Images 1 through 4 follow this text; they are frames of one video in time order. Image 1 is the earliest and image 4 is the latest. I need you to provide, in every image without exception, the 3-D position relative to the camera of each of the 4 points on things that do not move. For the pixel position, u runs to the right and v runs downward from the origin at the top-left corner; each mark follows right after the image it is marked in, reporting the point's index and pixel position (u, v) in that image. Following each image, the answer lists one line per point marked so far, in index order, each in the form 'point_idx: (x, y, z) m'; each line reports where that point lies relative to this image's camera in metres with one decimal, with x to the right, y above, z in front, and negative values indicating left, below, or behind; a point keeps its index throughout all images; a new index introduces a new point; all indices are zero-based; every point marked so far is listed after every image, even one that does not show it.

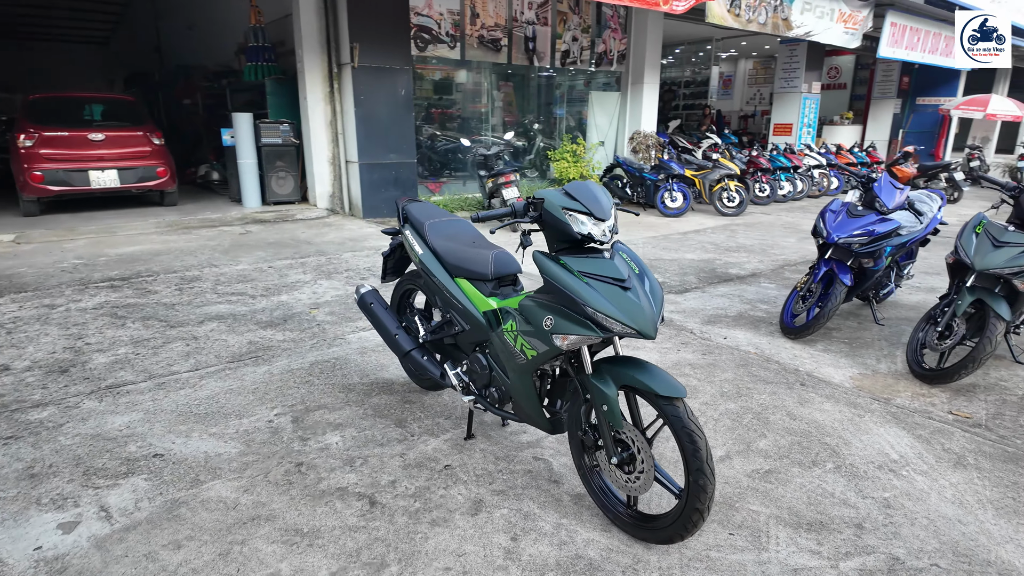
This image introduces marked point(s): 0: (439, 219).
0: (-0.3, +0.3, +2.7) m
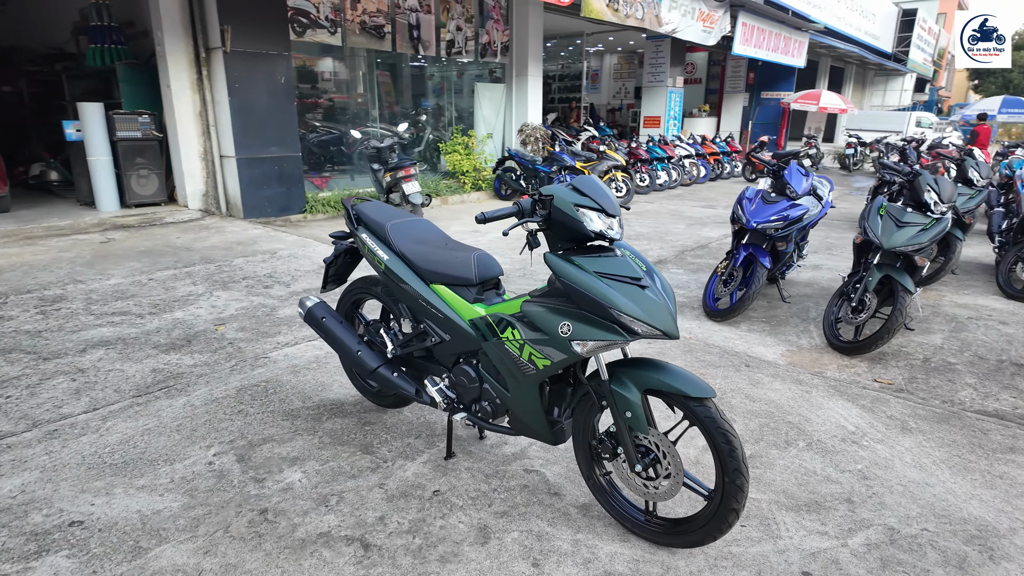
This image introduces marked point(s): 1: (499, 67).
0: (-0.5, +0.3, +2.5) m
1: (-0.3, +4.2, +11.5) m
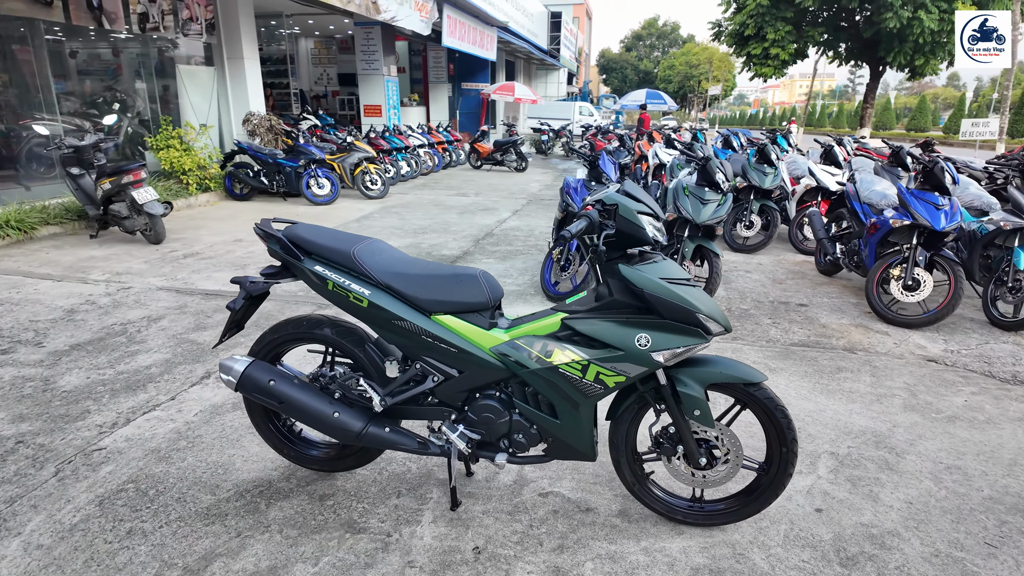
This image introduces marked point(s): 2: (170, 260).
0: (-0.5, +0.1, +2.0) m
1: (-5.0, +4.0, +10.0) m
2: (-3.3, +0.3, +5.8) m
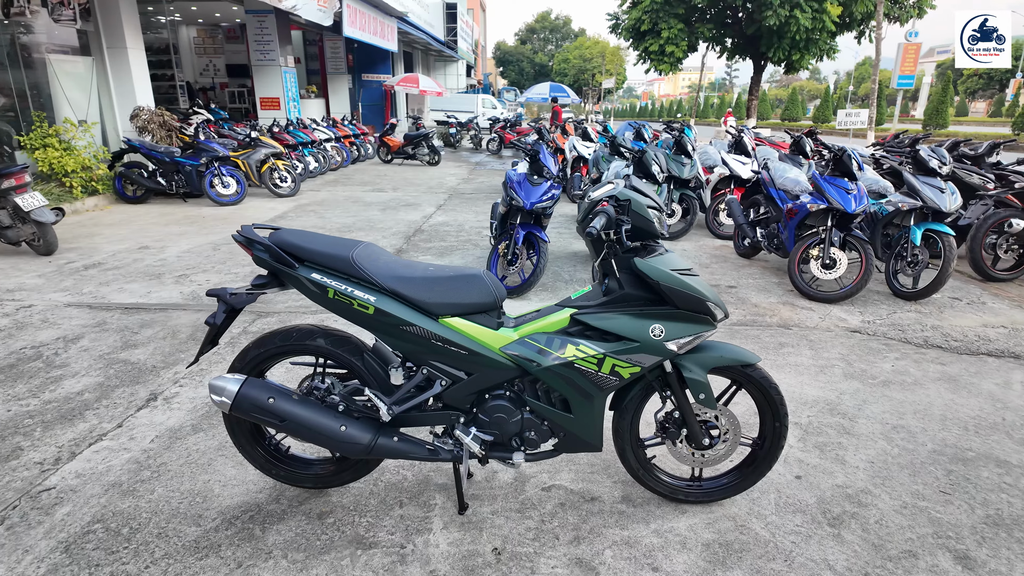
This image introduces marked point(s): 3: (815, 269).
0: (-0.5, +0.1, +2.0) m
1: (-6.4, +3.8, +9.0) m
2: (-3.9, +0.1, +5.3) m
3: (+2.4, +0.1, +4.7) m
